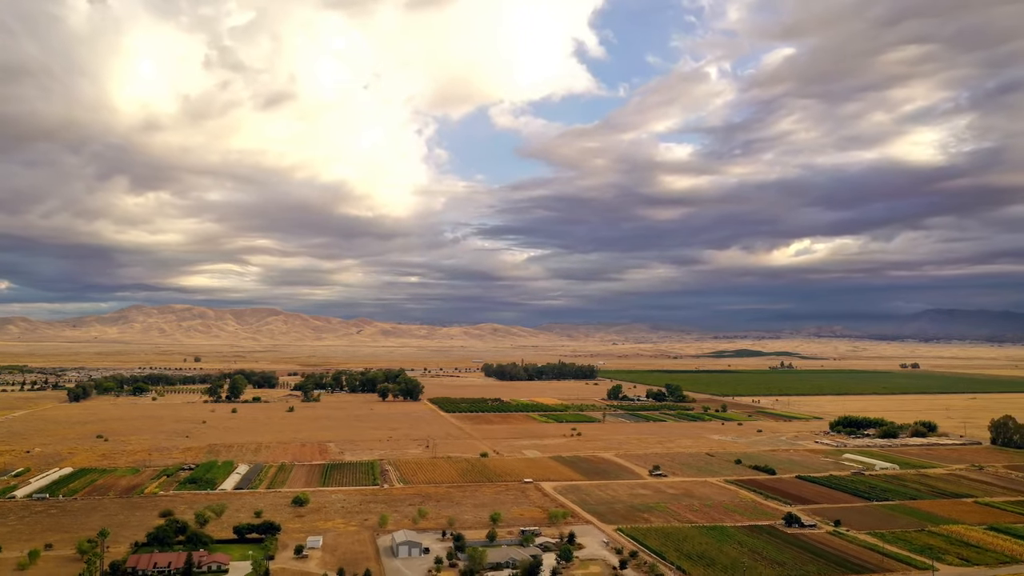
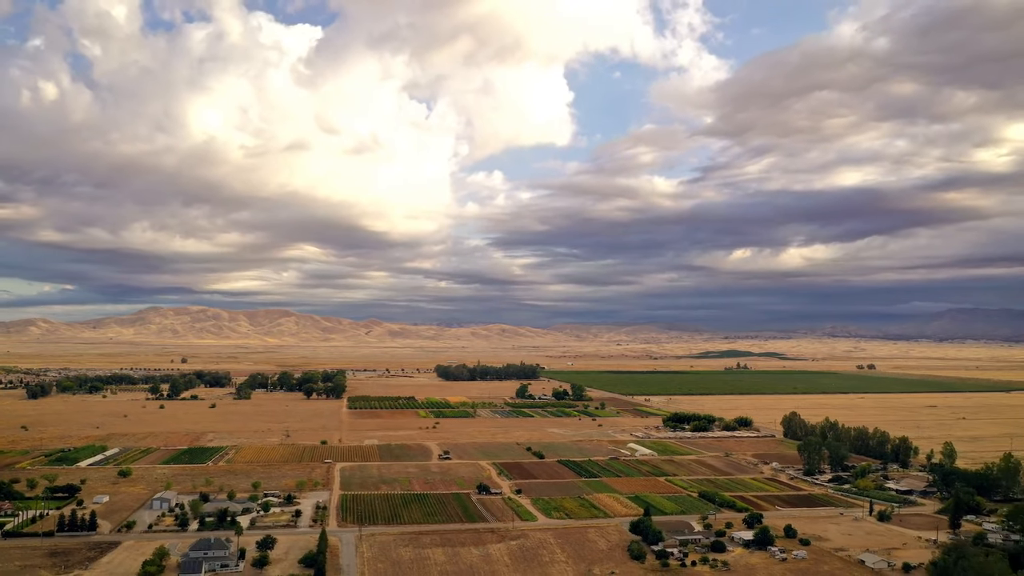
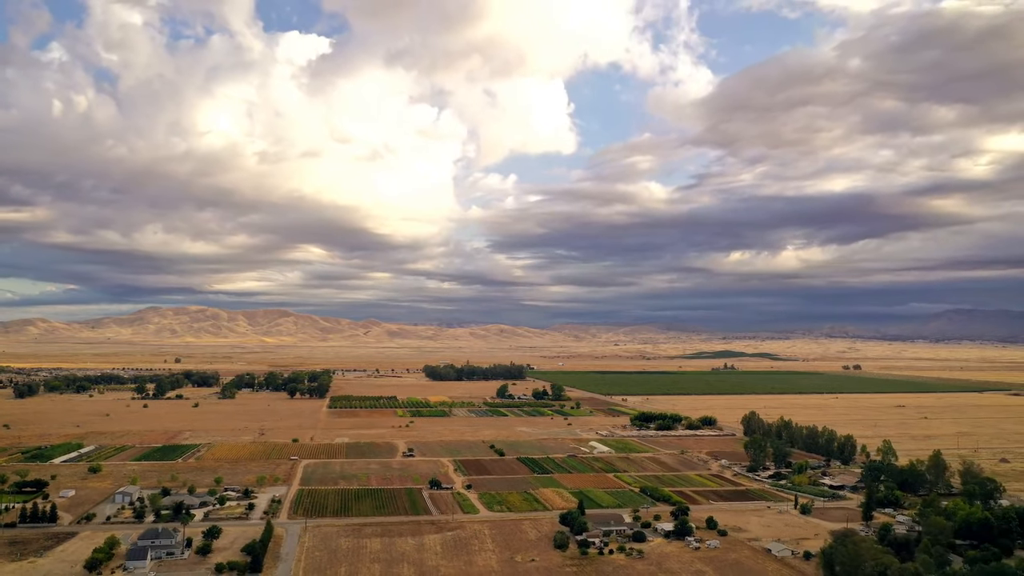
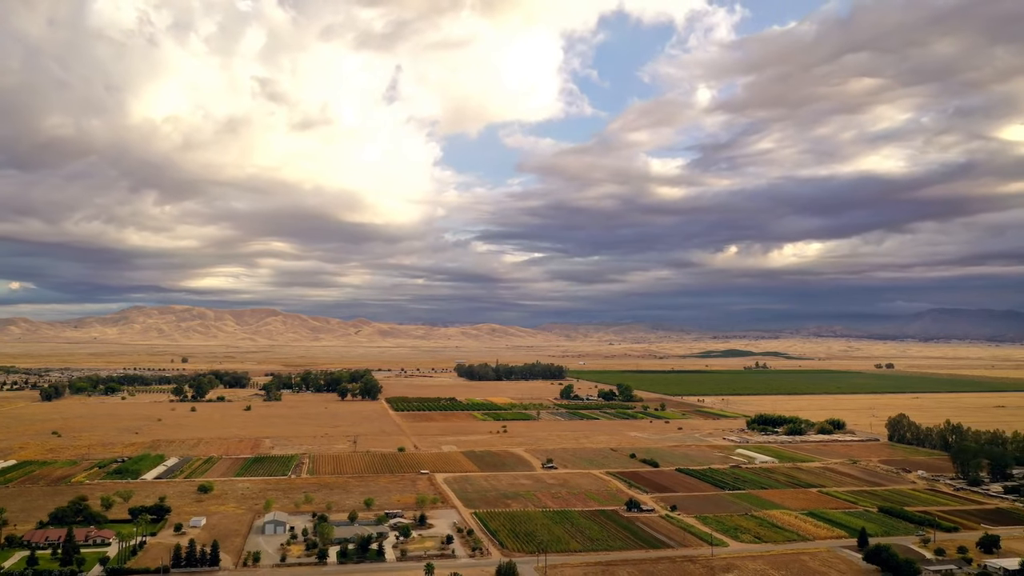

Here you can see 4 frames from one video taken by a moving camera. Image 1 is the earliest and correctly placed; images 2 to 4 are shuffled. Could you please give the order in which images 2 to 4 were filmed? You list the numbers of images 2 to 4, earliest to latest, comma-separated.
4, 2, 3
